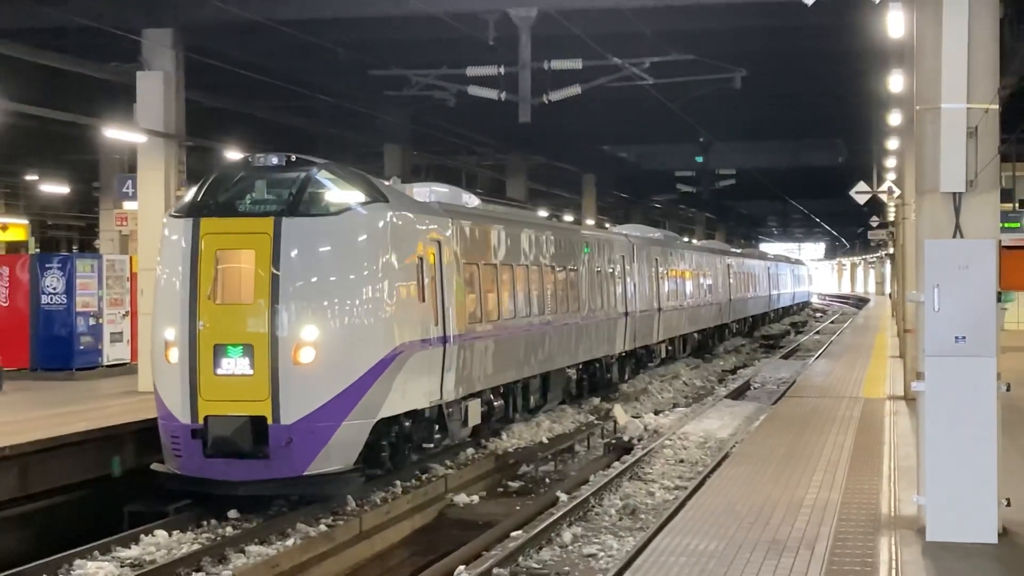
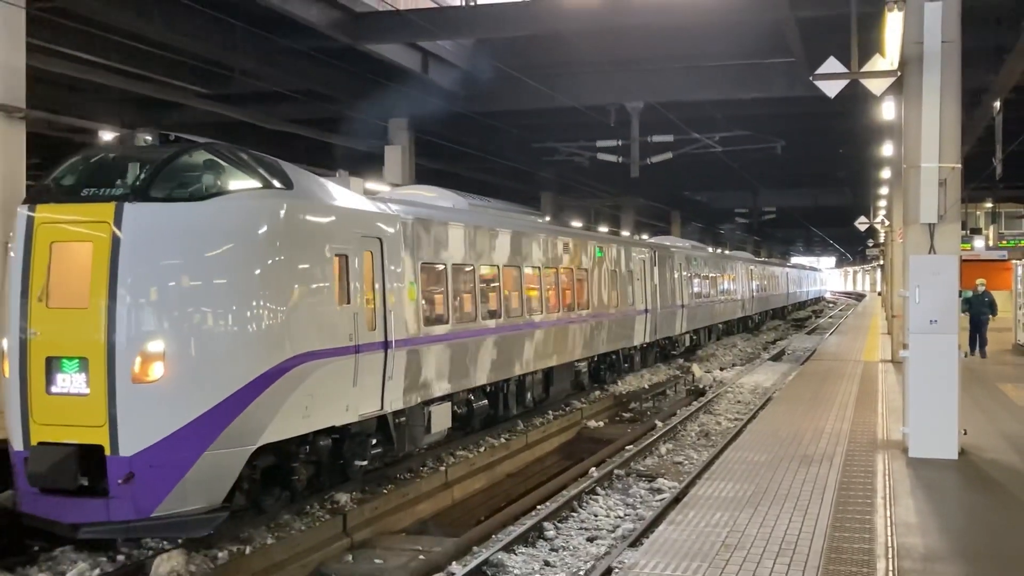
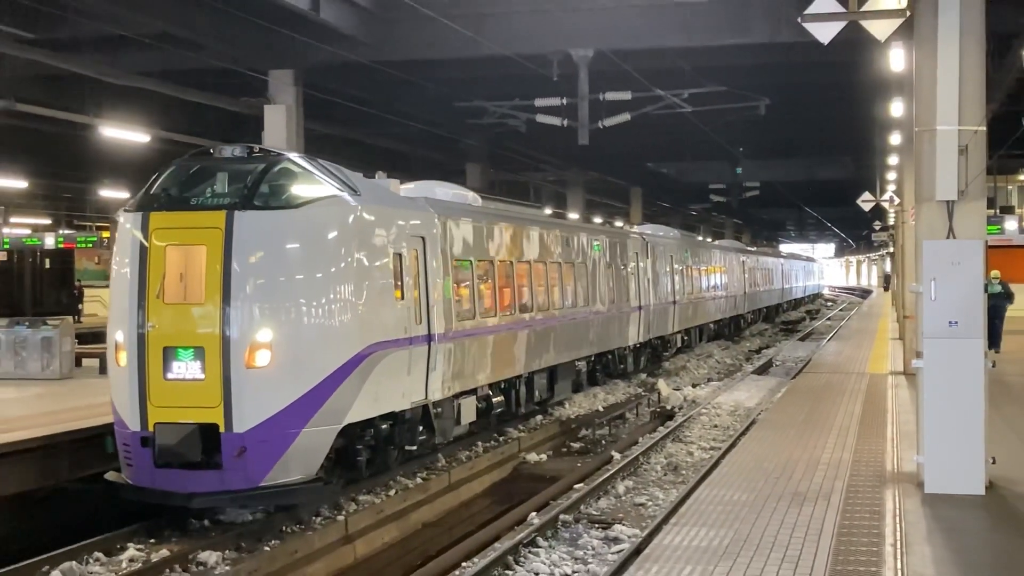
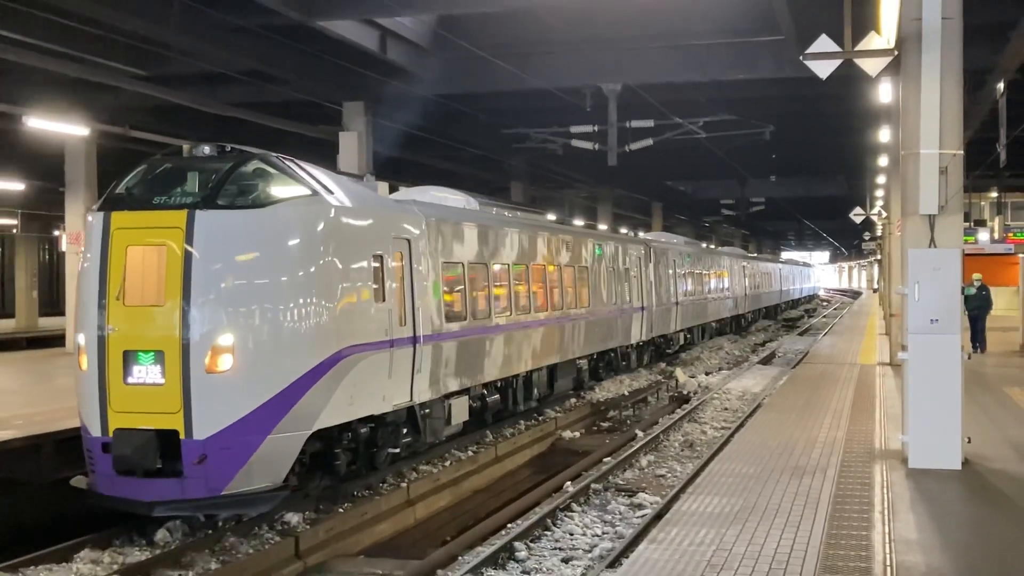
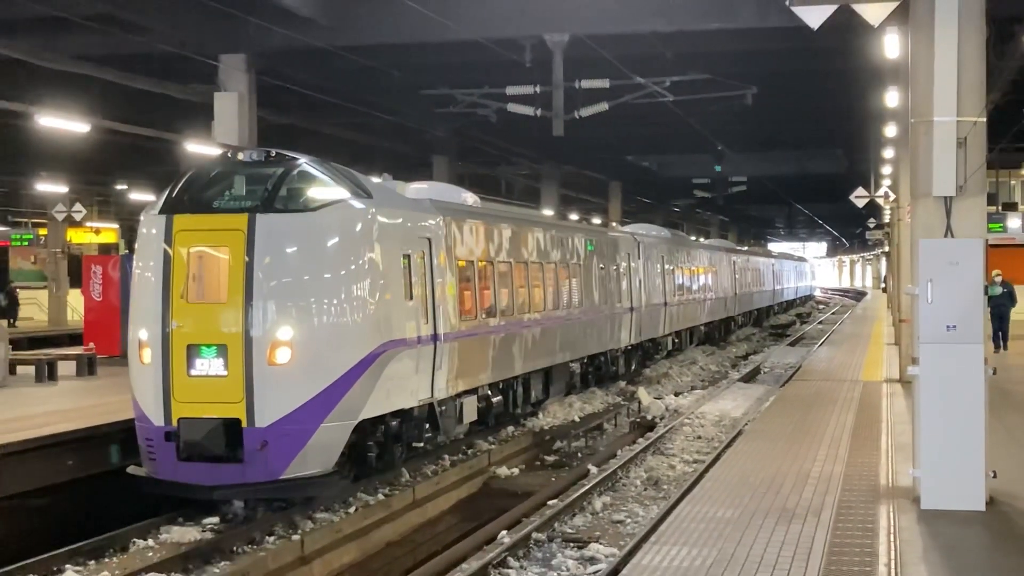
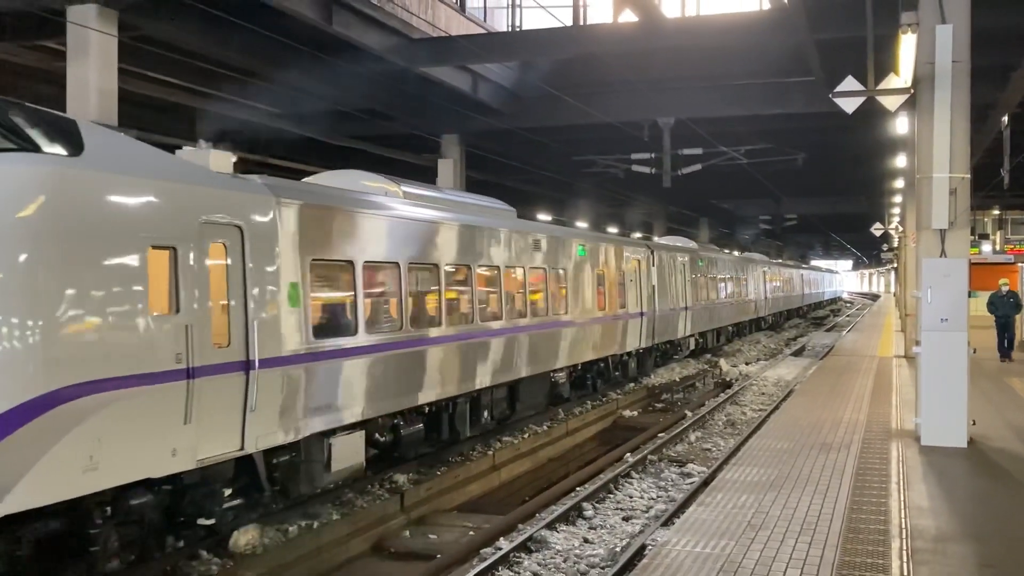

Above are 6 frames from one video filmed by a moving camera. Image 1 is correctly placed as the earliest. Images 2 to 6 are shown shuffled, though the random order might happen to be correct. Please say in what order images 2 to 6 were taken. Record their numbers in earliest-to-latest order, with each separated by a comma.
5, 3, 4, 2, 6
